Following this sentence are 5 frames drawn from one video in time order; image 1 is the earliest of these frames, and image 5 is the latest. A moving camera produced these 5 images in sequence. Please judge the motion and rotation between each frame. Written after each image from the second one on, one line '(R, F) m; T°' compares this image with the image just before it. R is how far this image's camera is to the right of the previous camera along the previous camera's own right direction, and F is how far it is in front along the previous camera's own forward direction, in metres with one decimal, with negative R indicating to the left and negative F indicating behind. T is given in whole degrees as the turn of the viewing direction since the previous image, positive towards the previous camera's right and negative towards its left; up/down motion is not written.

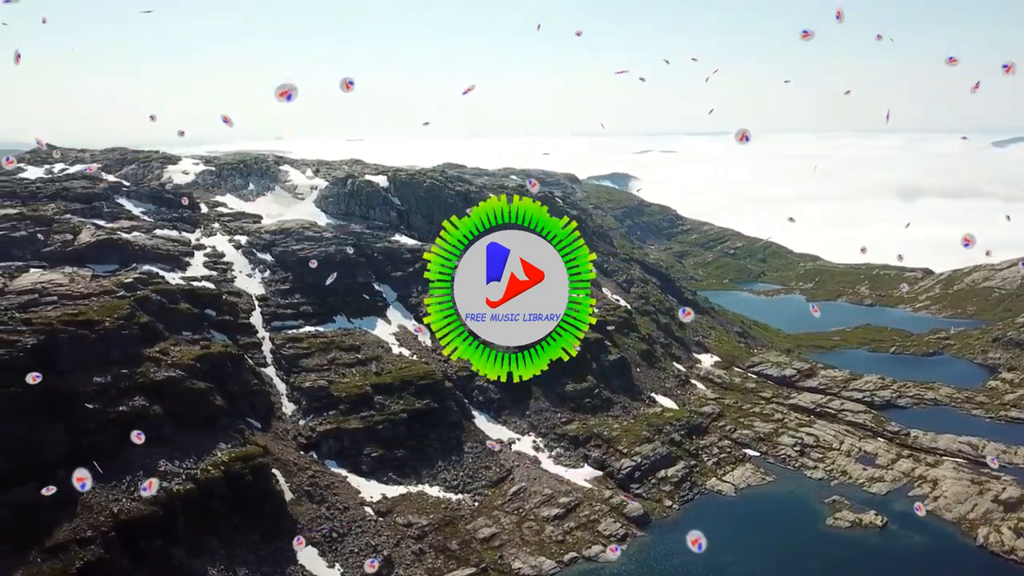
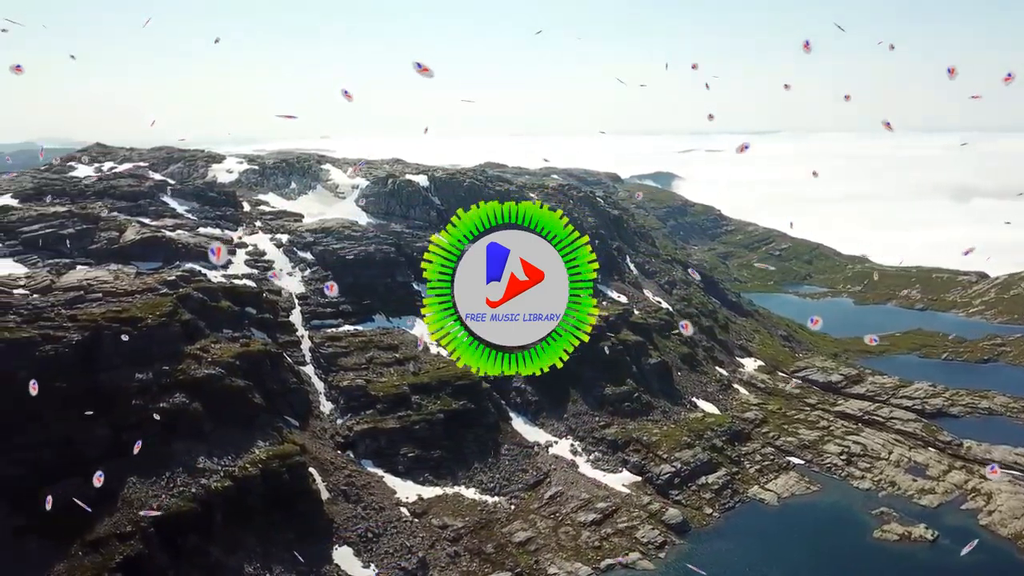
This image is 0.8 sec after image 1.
(-0.1, +2.1) m; -4°
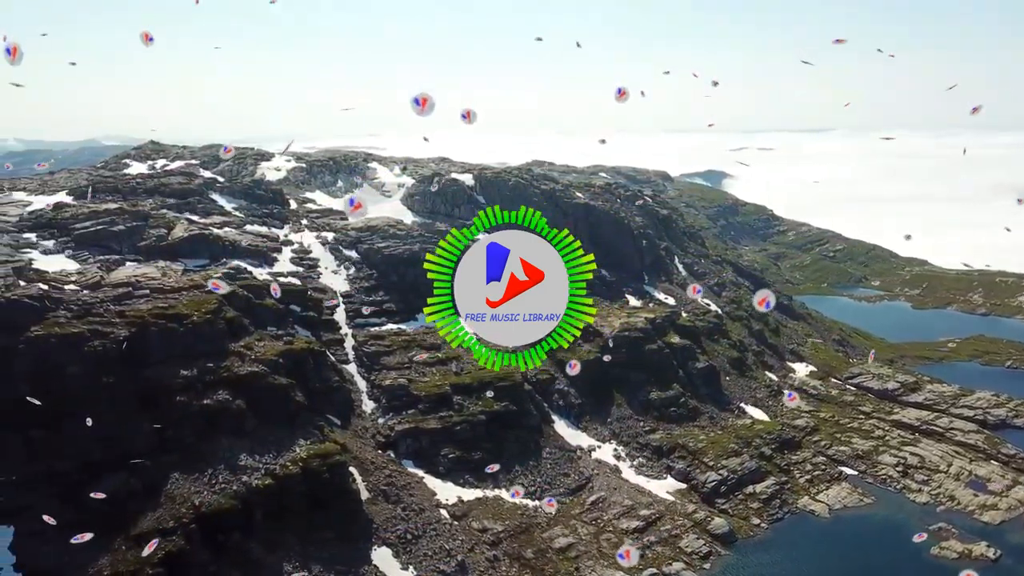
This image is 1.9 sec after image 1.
(0.0, +2.4) m; -4°
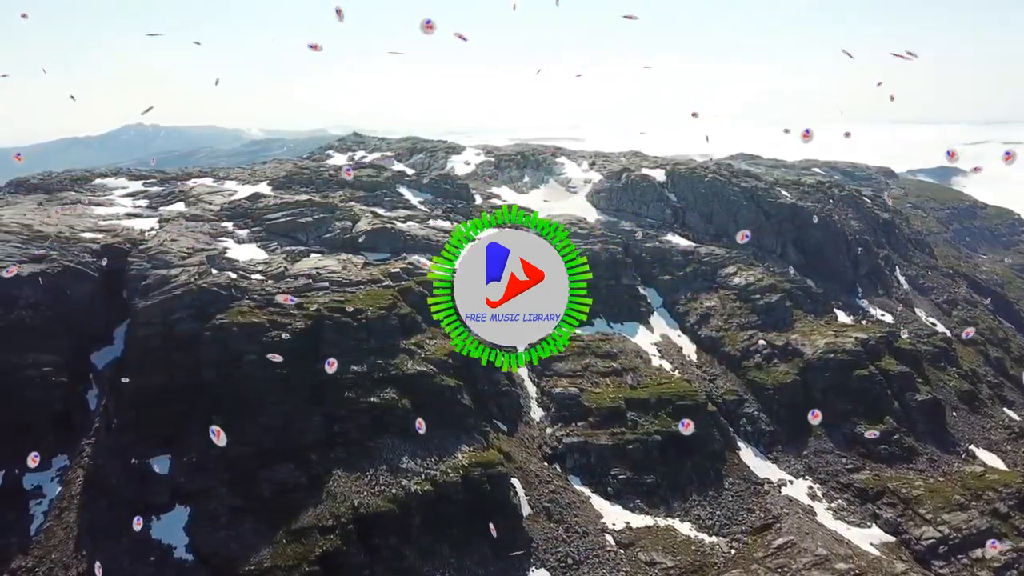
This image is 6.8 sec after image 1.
(-1.5, +8.7) m; -17°
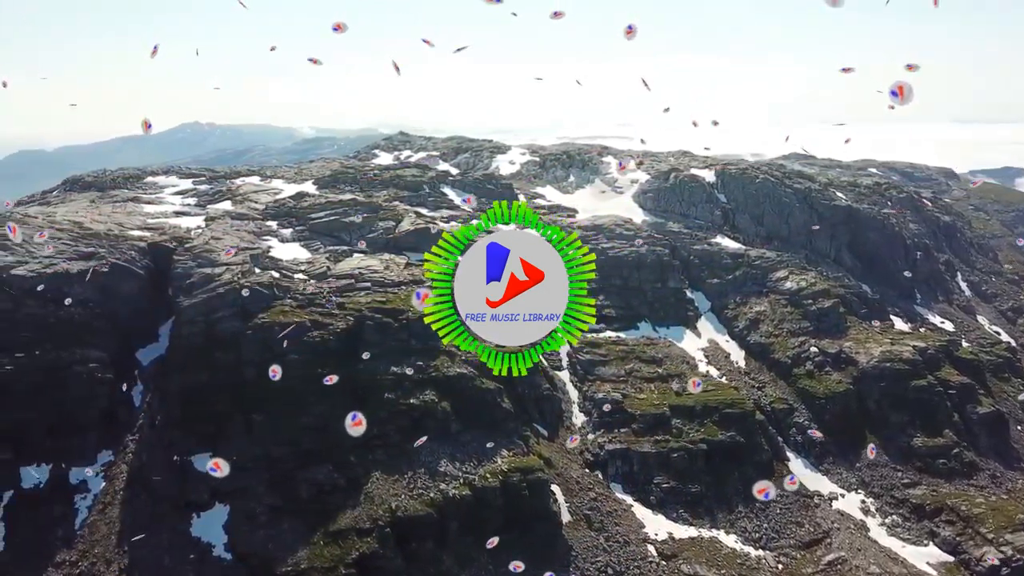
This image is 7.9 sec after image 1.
(-0.4, +1.7) m; -4°
